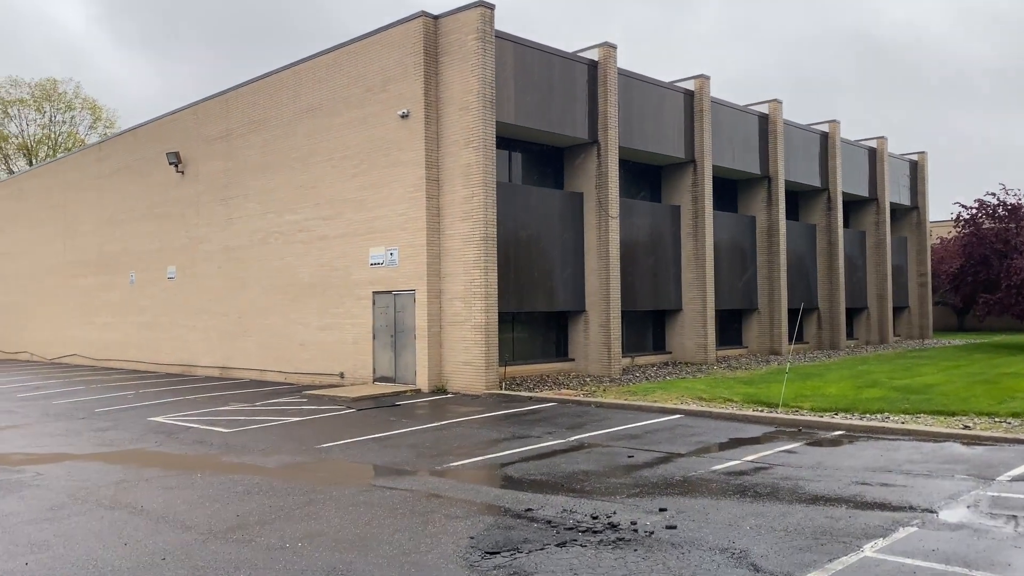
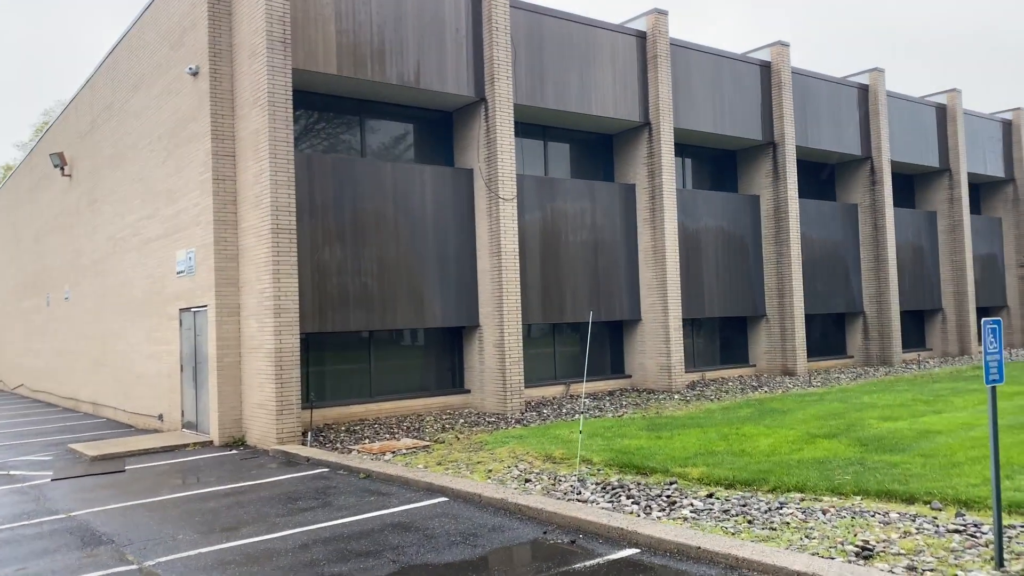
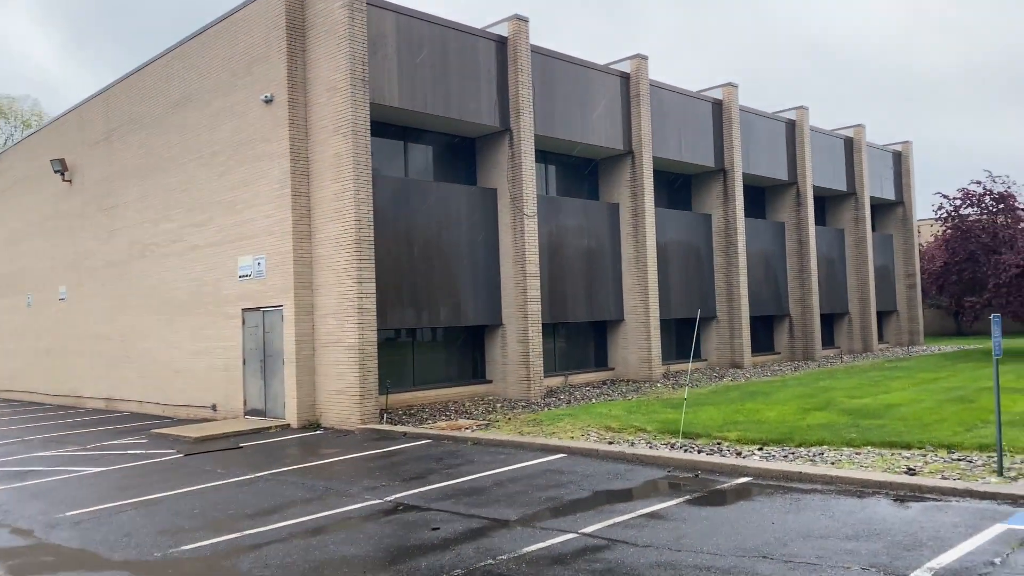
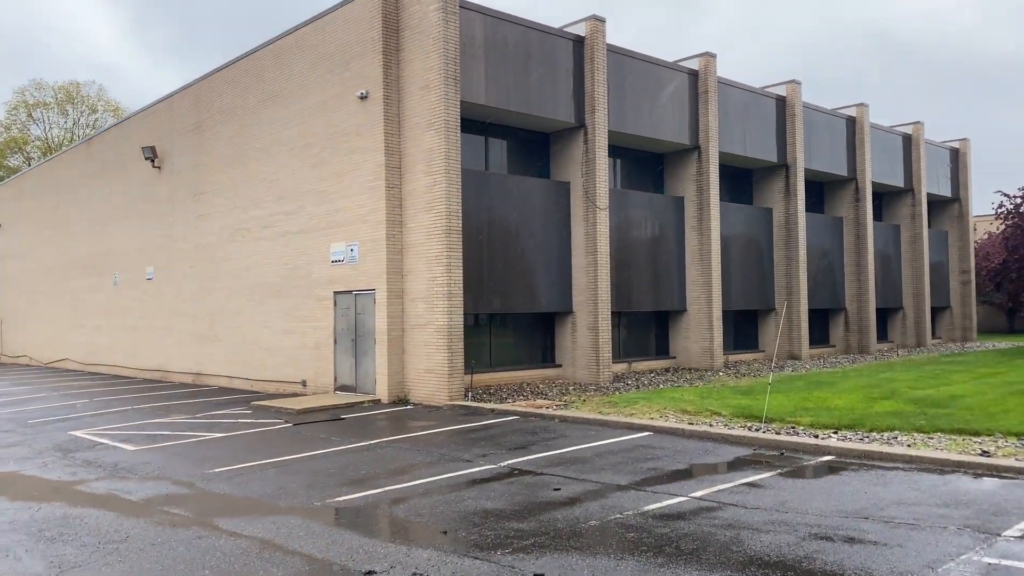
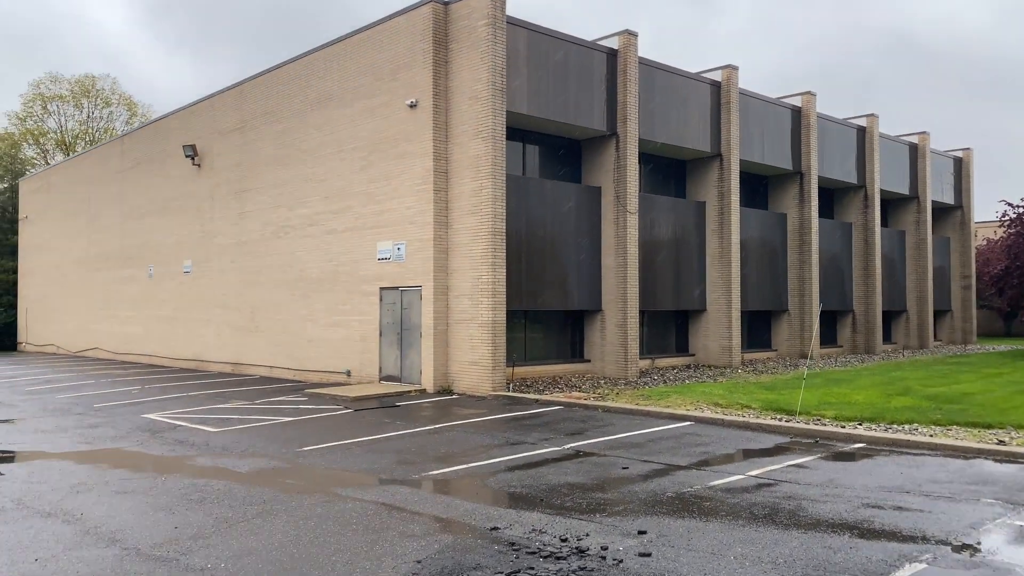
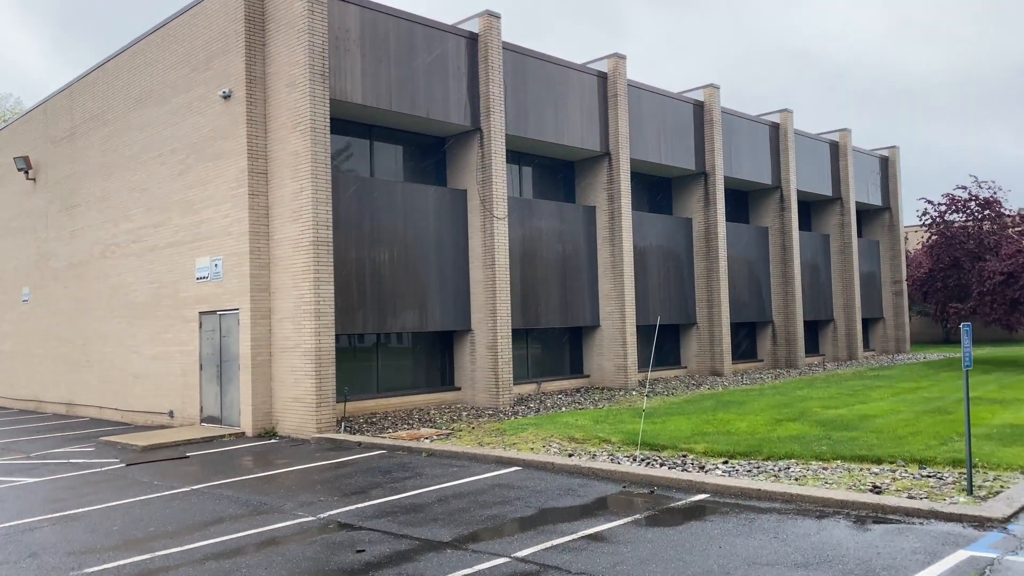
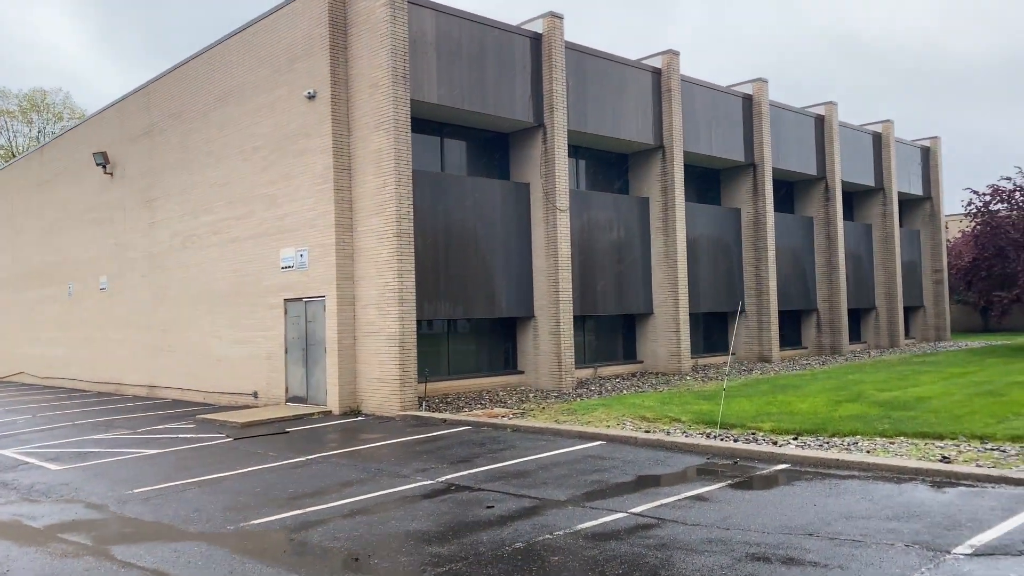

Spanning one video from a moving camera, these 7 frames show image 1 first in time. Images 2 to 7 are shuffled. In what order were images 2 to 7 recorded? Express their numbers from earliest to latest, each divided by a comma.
5, 4, 7, 3, 6, 2
